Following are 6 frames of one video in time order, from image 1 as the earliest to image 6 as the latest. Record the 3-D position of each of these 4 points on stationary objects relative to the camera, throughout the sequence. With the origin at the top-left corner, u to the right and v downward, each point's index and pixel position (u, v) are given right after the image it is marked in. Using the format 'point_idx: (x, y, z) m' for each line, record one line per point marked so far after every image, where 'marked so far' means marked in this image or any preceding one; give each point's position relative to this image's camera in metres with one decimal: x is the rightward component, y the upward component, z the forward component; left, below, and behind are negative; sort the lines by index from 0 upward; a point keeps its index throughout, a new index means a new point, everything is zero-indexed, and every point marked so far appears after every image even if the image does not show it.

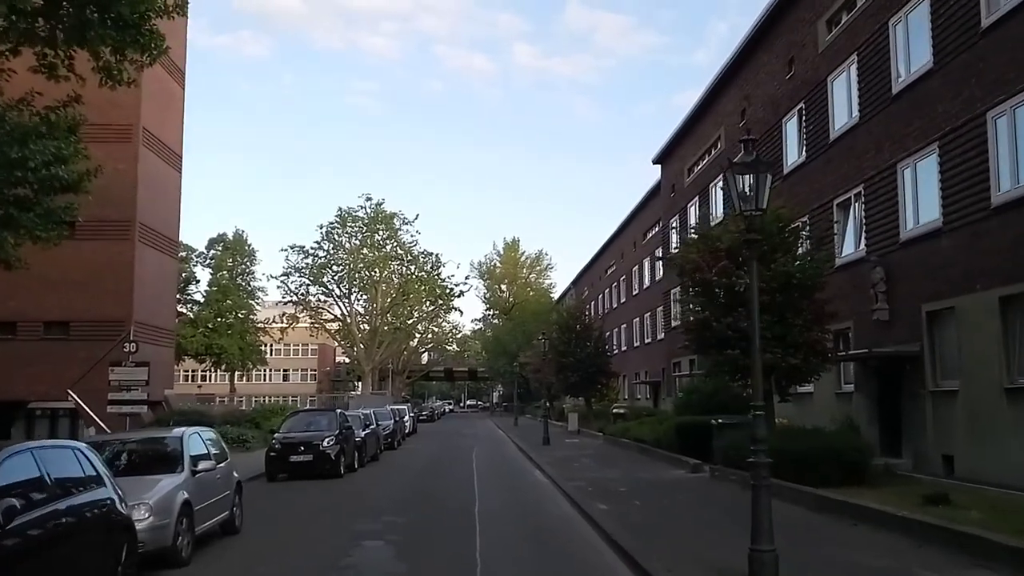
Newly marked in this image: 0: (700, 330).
0: (+3.3, -0.7, +17.2) m
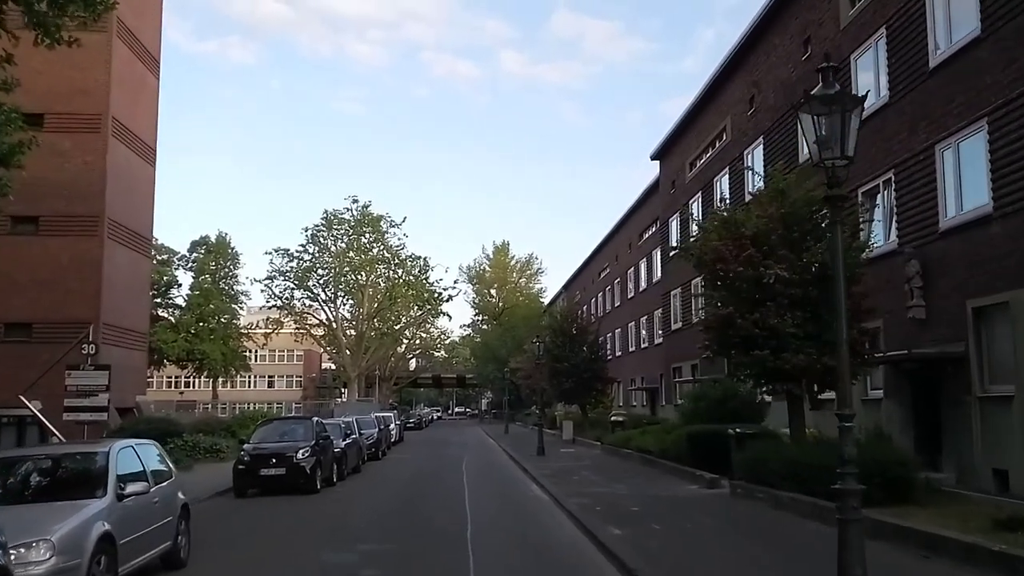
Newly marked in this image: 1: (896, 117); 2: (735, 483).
0: (+3.3, -0.6, +15.3) m
1: (+7.5, +3.3, +19.1) m
2: (+3.8, -3.3, +16.6) m
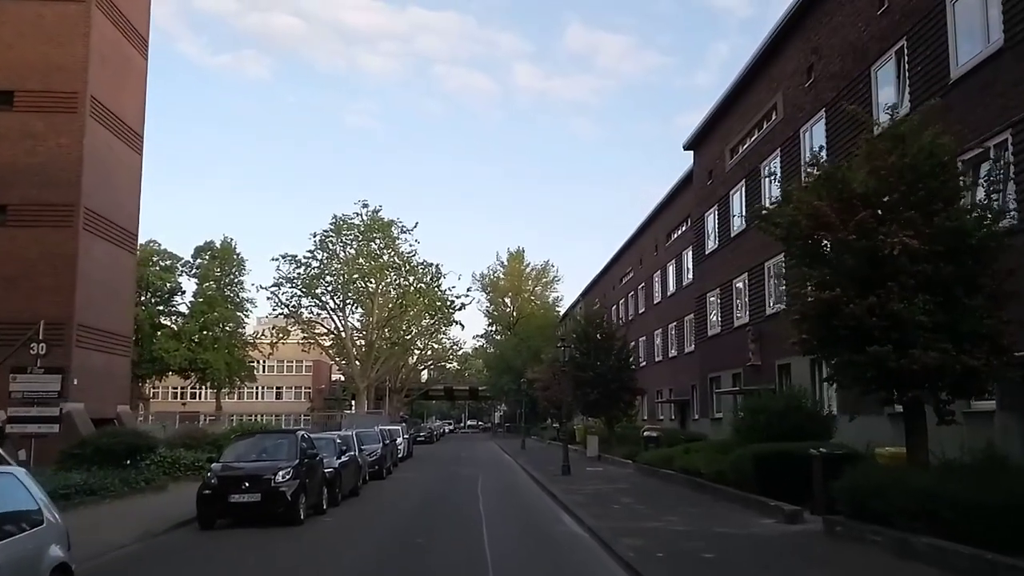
0: (+3.7, -0.3, +11.7) m
1: (+8.0, +3.5, +15.5) m
2: (+4.2, -3.1, +13.0) m
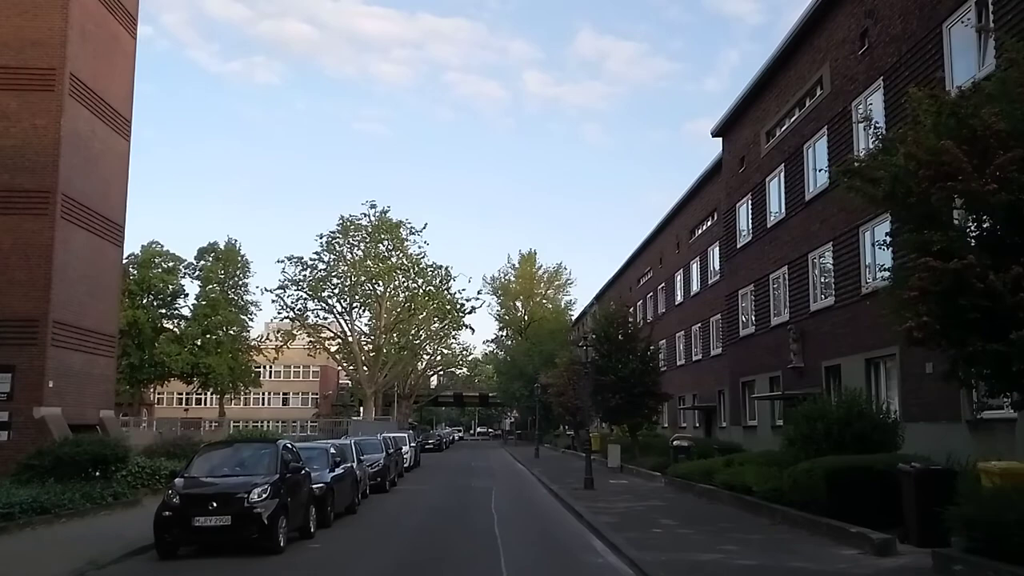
0: (+4.0, 0.0, +9.0) m
1: (+8.3, +3.8, +12.7) m
2: (+4.5, -2.8, +10.3) m
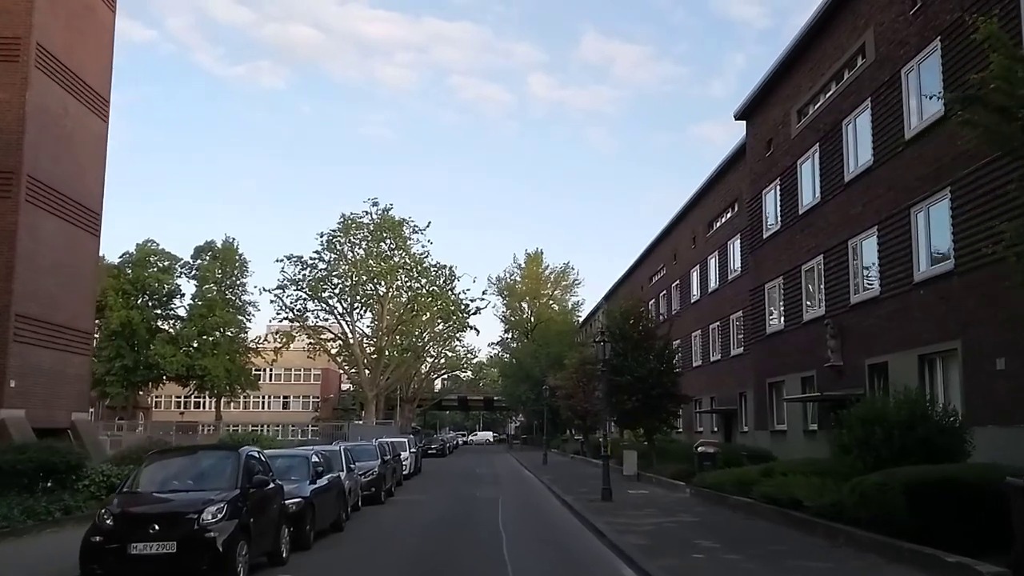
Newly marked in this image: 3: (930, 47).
0: (+4.1, +0.3, +6.5) m
1: (+8.4, +4.1, +10.3) m
2: (+4.7, -2.5, +7.8) m
3: (+8.3, +4.8, +19.6) m
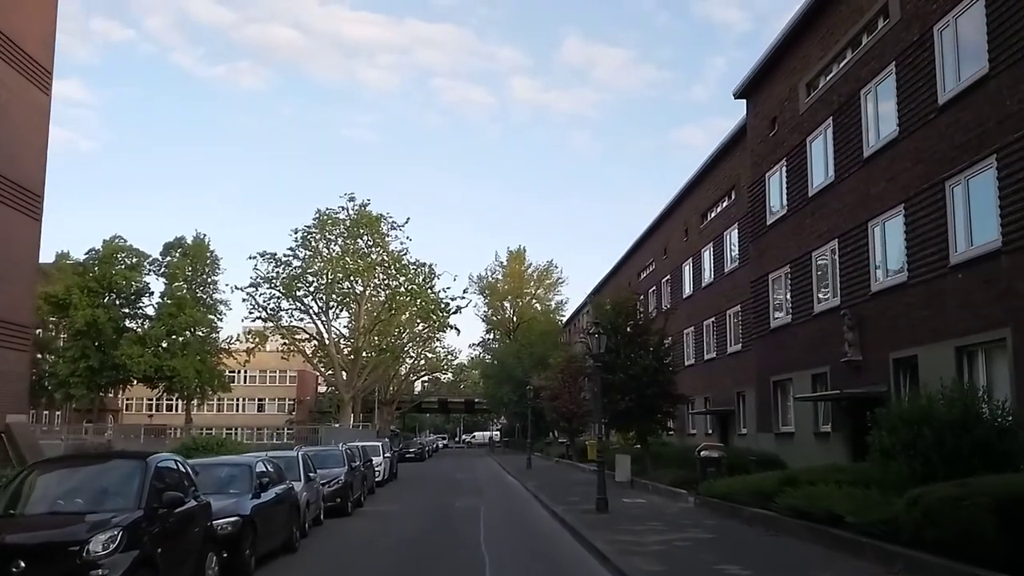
0: (+4.1, +0.6, +4.1) m
1: (+8.3, +4.4, +8.0) m
2: (+4.6, -2.1, +5.4) m
3: (+8.0, +5.1, +17.3) m
